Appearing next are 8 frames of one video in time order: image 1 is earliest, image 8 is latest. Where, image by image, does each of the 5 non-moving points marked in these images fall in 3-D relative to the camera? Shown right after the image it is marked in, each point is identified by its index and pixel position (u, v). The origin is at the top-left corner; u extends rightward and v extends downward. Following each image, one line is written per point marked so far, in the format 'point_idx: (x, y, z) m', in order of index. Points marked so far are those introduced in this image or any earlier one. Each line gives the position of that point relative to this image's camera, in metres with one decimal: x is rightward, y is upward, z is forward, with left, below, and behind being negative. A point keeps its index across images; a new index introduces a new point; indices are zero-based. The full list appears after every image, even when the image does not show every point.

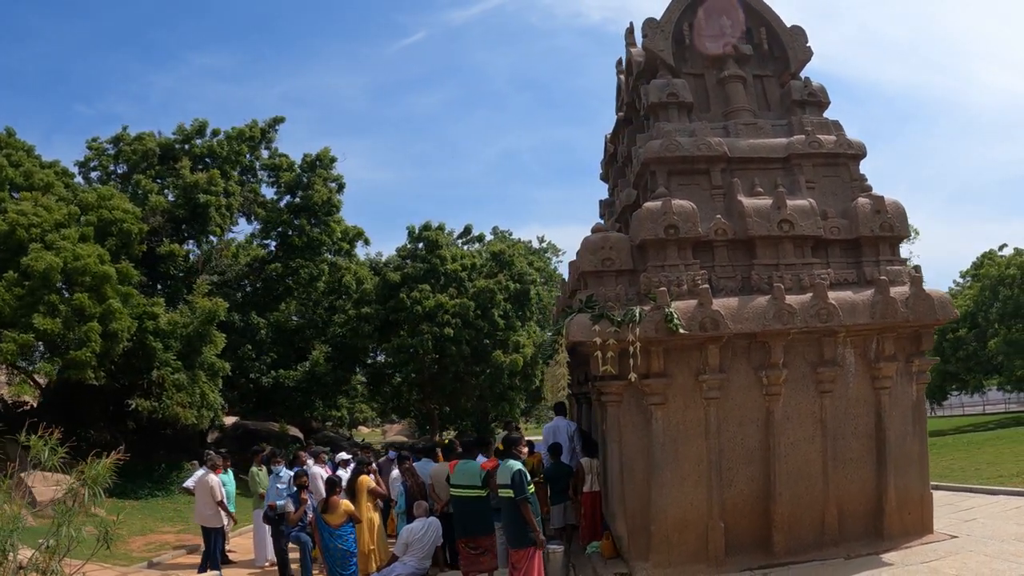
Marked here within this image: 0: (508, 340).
0: (+0.1, -1.1, +15.8) m
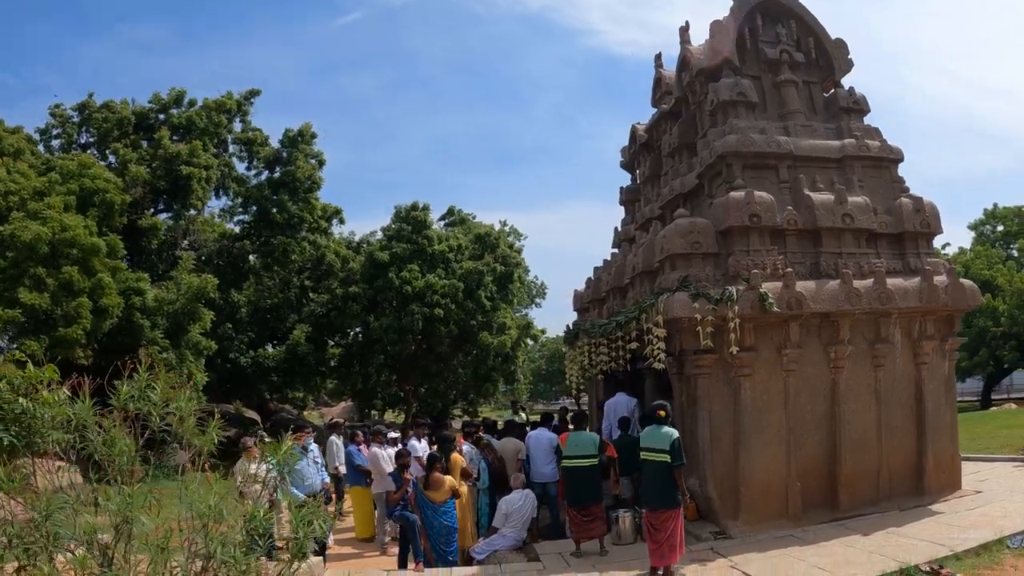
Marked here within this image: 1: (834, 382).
0: (-0.2, -0.7, +16.2) m
1: (+3.2, -0.9, +7.5) m
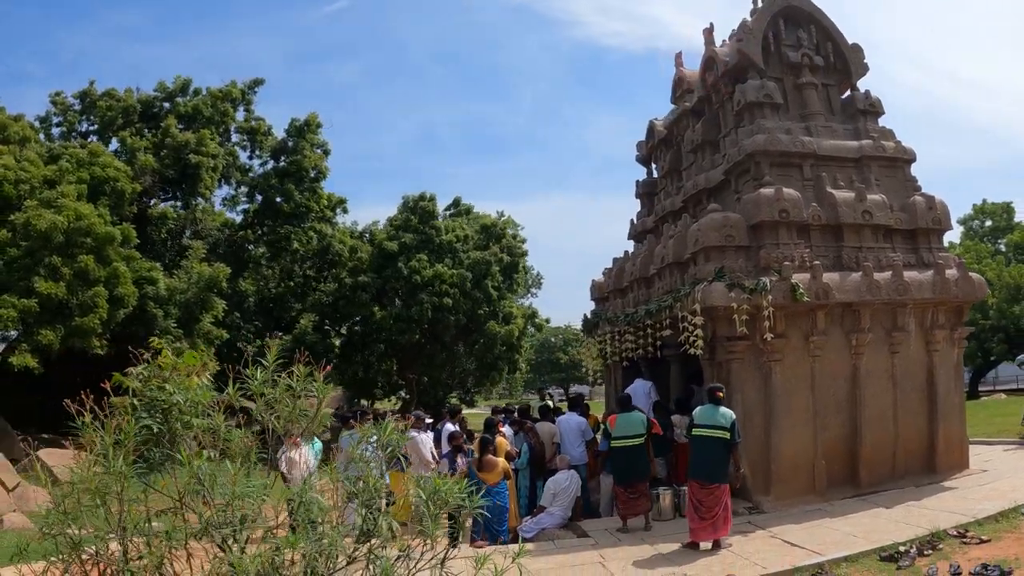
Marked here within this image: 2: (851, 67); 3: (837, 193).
0: (-0.1, -0.5, +16.6) m
1: (+3.7, -0.8, +8.0) m
2: (+4.3, +2.8, +9.2) m
3: (+3.7, +1.1, +8.3) m
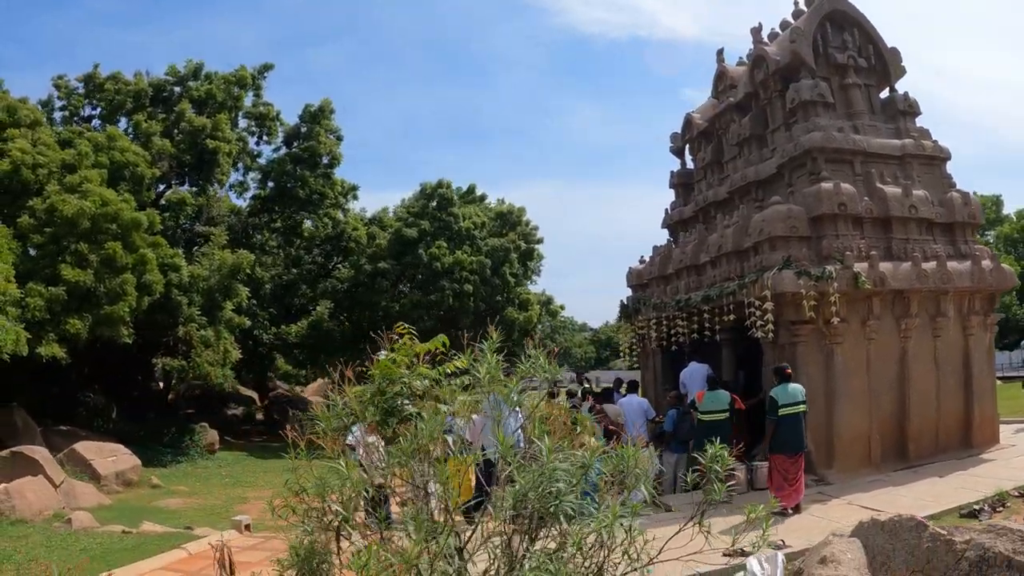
0: (+0.1, -0.2, +17.0) m
1: (+4.5, -0.7, +8.6) m
2: (+5.1, +2.9, +9.9) m
3: (+4.5, +1.2, +9.0) m
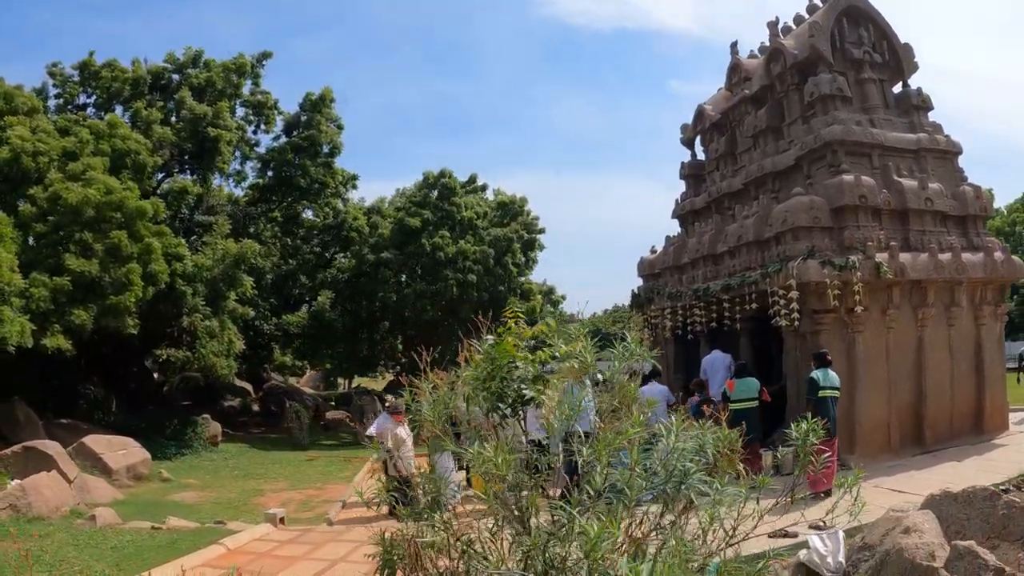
0: (+0.2, 0.0, +17.0) m
1: (+4.9, -0.6, +8.9) m
2: (+5.3, +3.0, +10.1) m
3: (+4.8, +1.3, +9.2) m
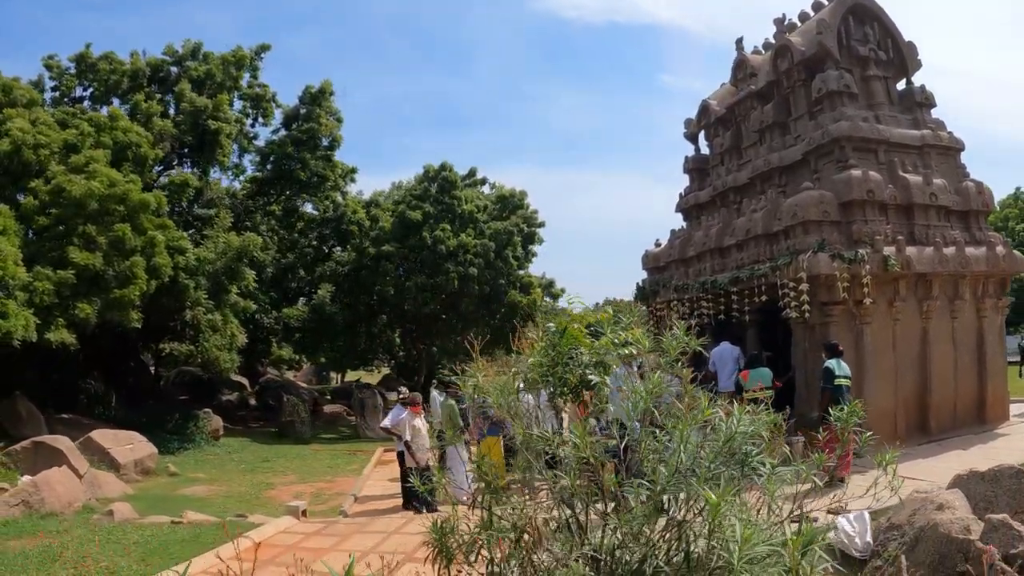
0: (+0.1, +0.2, +17.1) m
1: (+5.0, -0.5, +9.1) m
2: (+5.5, +3.1, +10.3) m
3: (+5.0, +1.4, +9.4) m
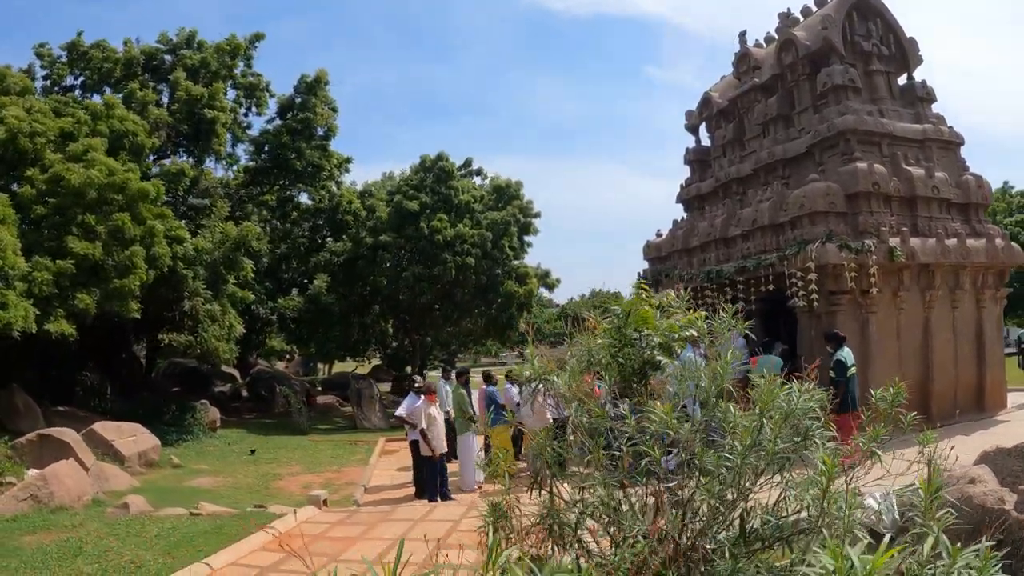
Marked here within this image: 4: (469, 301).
0: (0.0, +0.4, +17.2) m
1: (+5.2, -0.4, +9.3) m
2: (+5.6, +3.3, +10.5) m
3: (+5.1, +1.5, +9.6) m
4: (-1.0, -0.3, +17.1) m
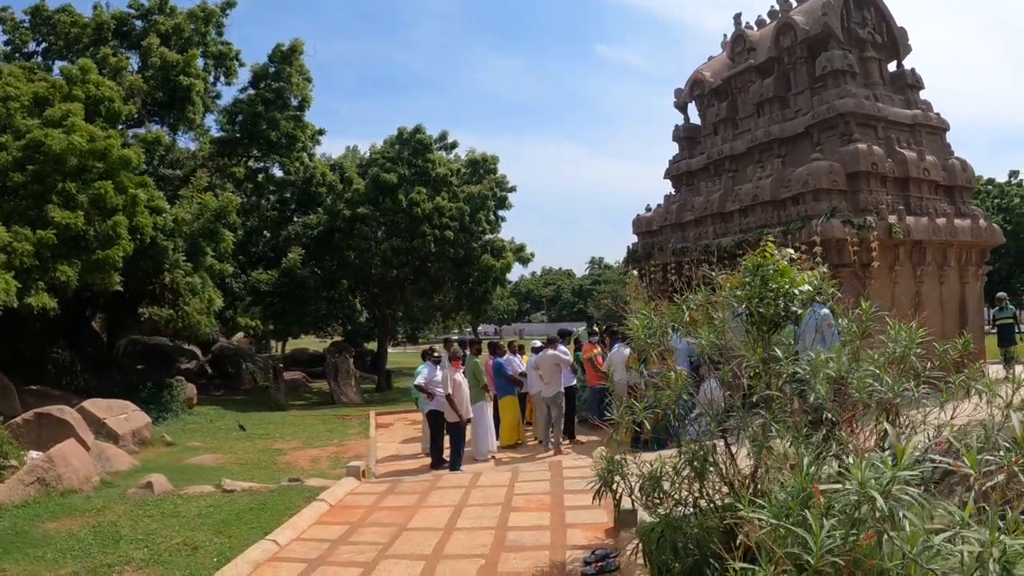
0: (-0.5, +0.9, +17.2) m
1: (+5.4, -0.1, +9.9) m
2: (+5.7, +3.6, +11.0) m
3: (+5.4, +1.9, +10.1) m
4: (-1.5, +0.3, +17.0) m
